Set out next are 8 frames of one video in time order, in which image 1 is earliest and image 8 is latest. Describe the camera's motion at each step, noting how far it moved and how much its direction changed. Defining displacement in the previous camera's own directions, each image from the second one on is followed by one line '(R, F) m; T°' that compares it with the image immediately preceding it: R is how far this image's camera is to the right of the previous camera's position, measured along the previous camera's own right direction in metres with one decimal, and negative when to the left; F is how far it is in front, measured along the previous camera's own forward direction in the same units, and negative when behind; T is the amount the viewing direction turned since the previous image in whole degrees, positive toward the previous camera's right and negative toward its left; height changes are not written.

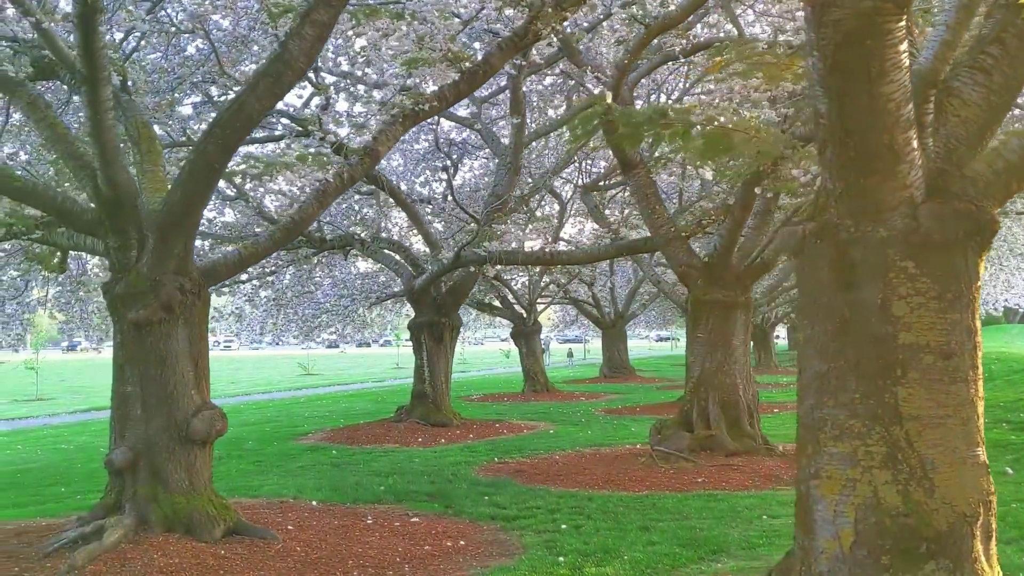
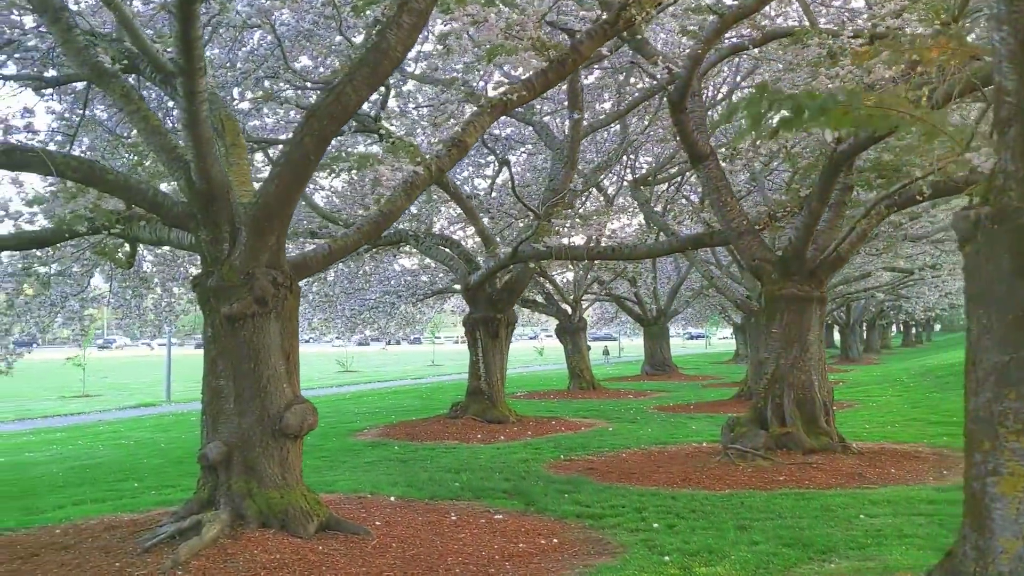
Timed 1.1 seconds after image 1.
(-0.5, +0.1) m; -2°
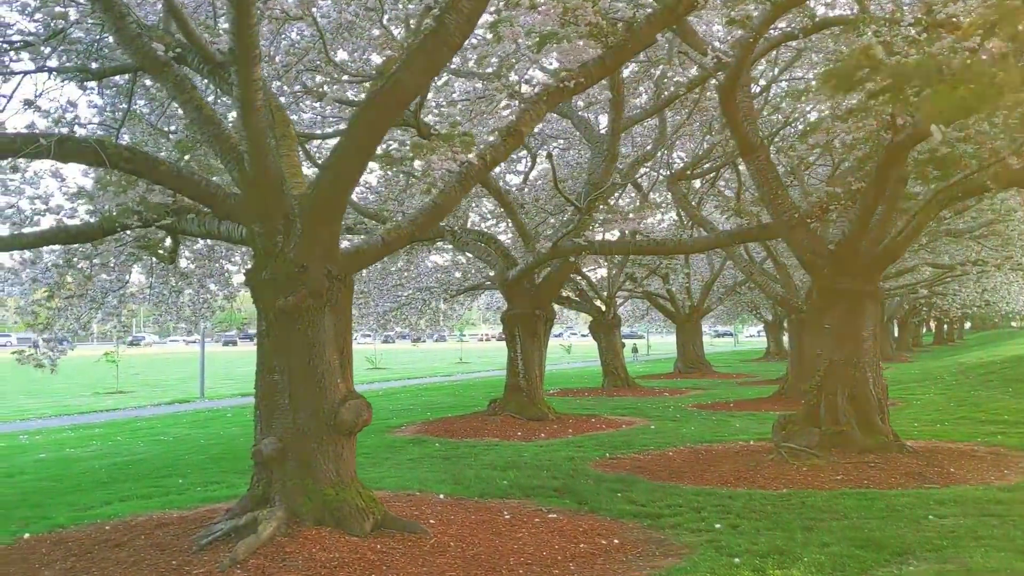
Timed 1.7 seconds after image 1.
(-0.3, +0.2) m; -2°
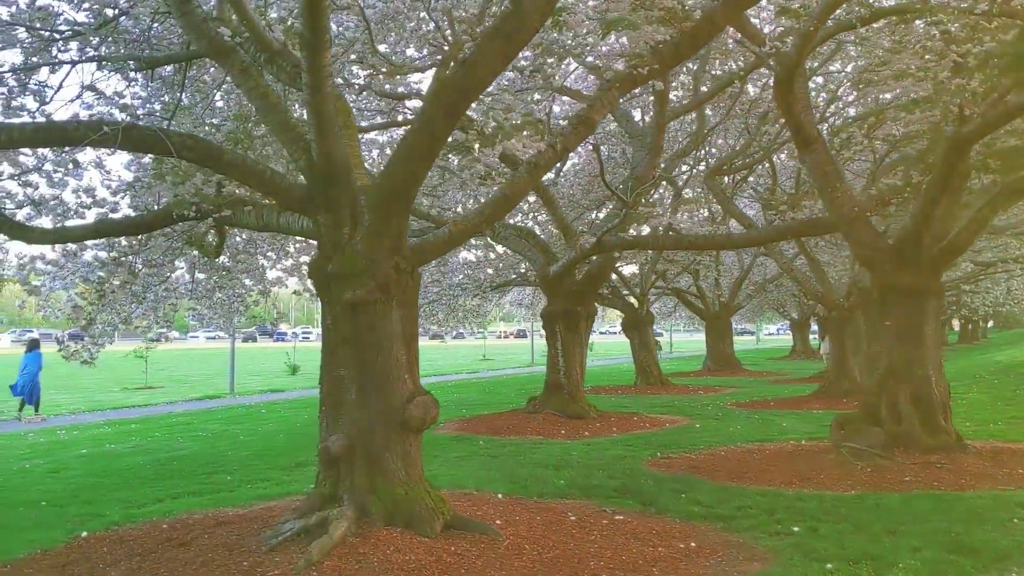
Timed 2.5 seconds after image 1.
(-0.4, +0.2) m; -1°
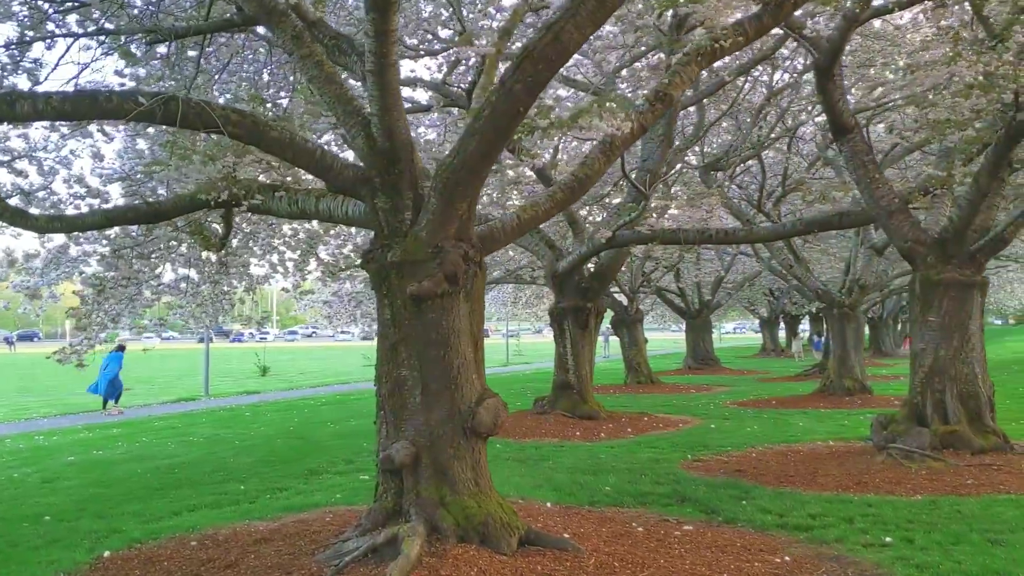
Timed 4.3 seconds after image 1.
(-0.8, +0.6) m; +2°
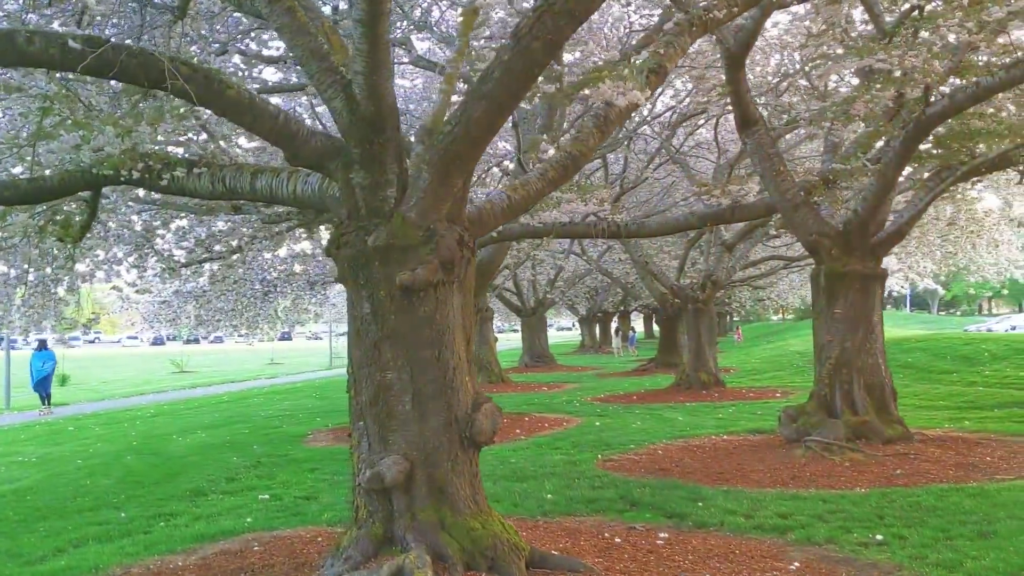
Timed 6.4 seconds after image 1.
(-1.1, +0.8) m; +13°
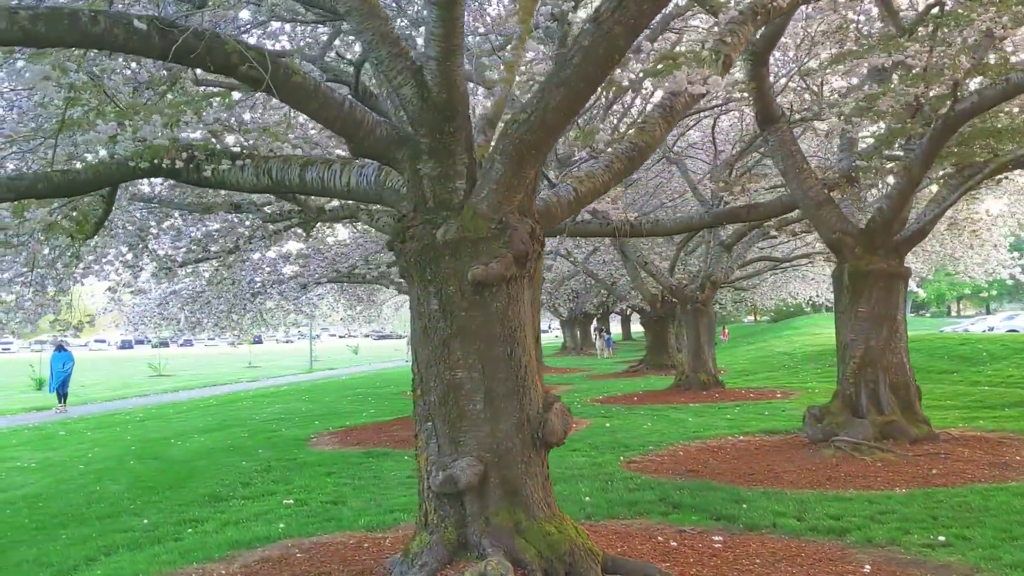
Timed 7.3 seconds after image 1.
(-0.5, +0.2) m; +2°
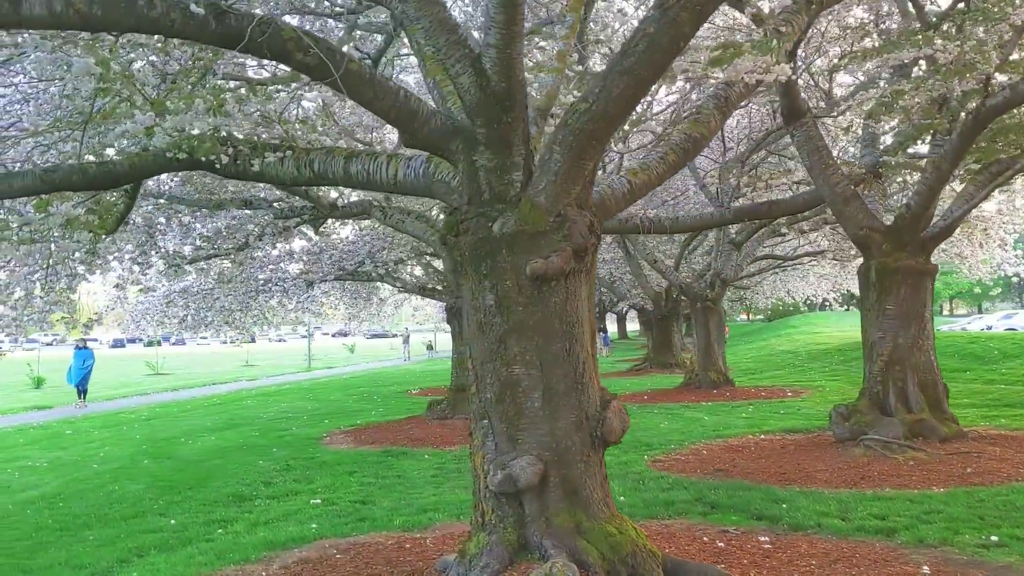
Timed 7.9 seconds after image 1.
(-0.3, +0.1) m; 0°
